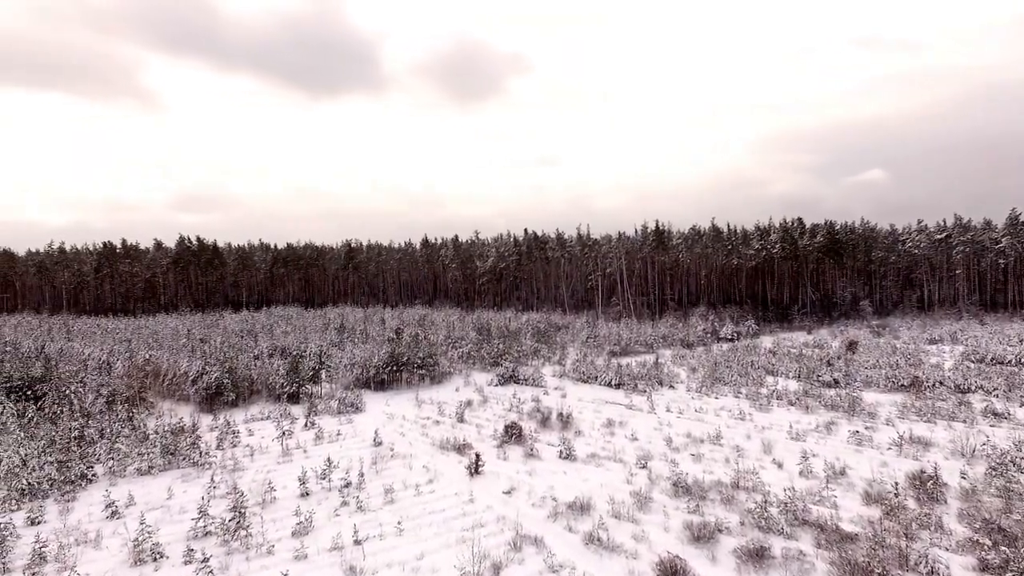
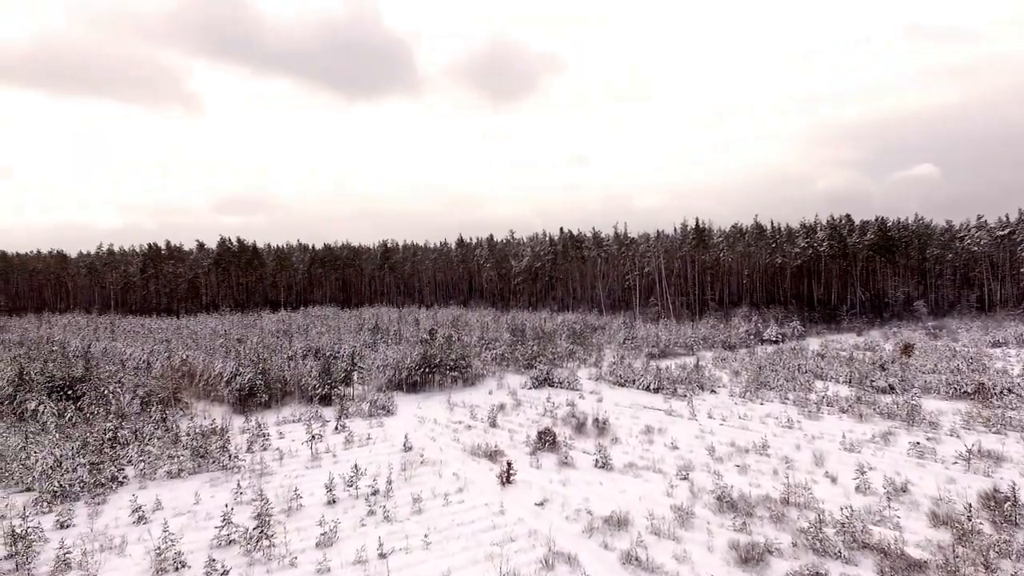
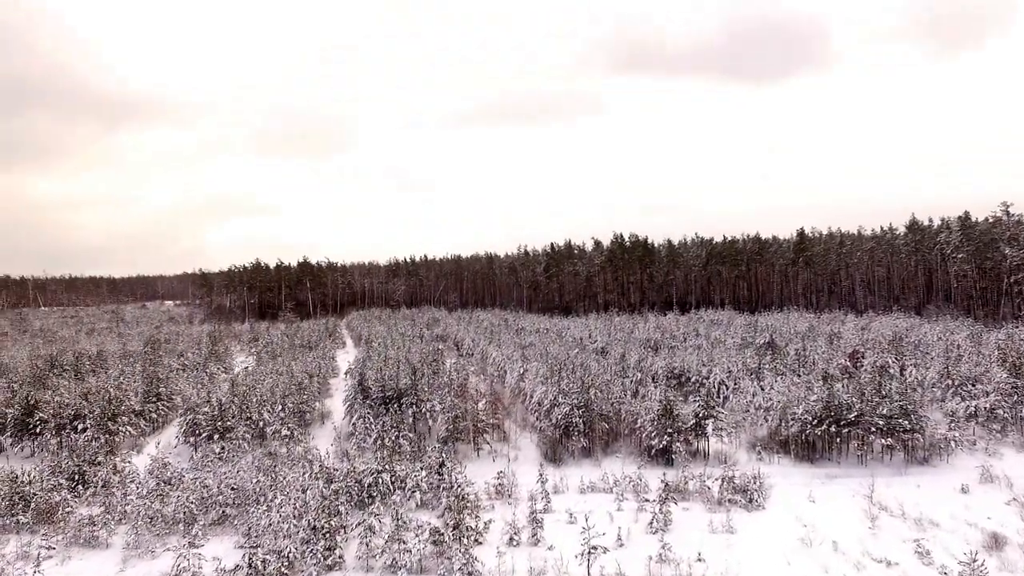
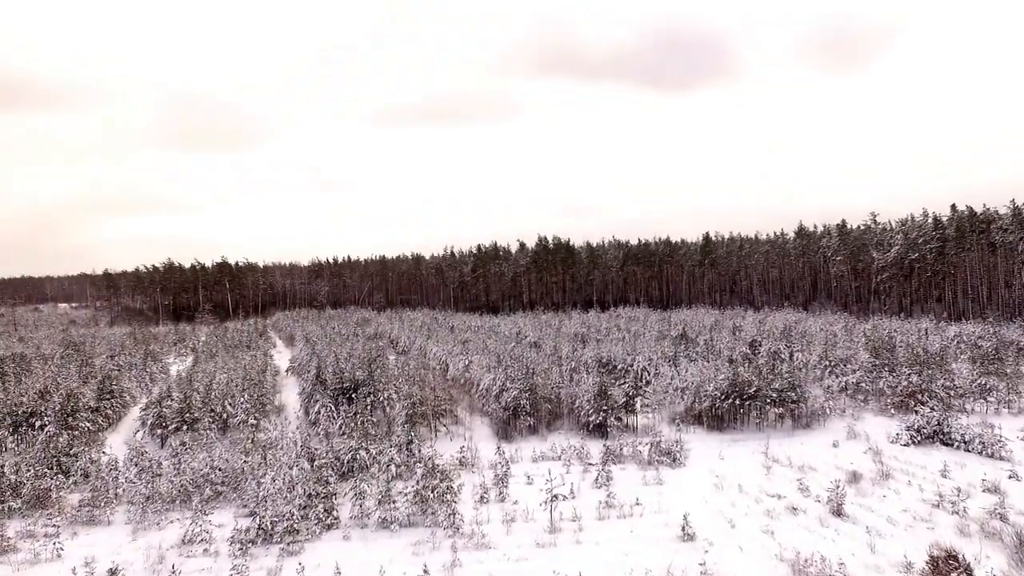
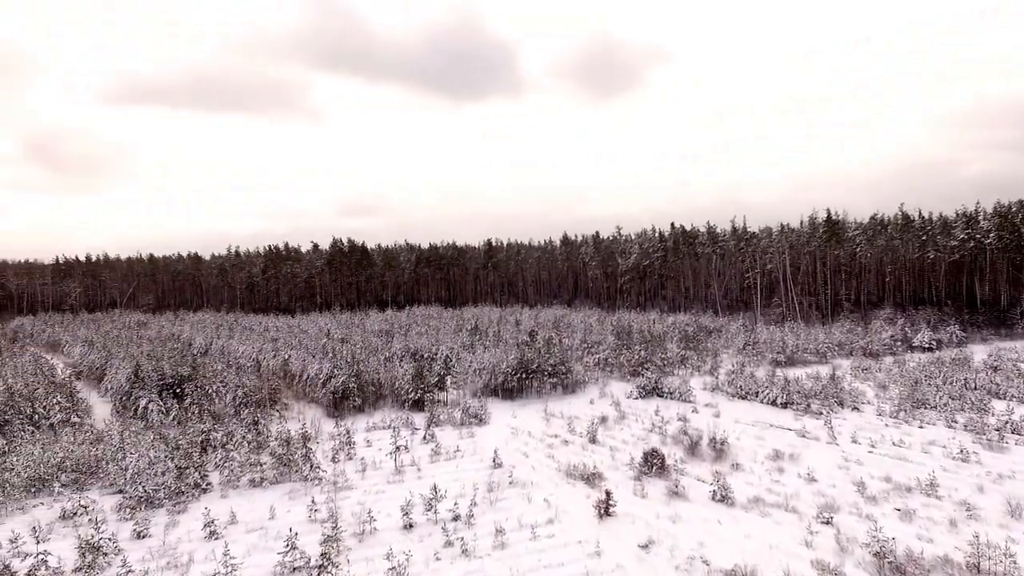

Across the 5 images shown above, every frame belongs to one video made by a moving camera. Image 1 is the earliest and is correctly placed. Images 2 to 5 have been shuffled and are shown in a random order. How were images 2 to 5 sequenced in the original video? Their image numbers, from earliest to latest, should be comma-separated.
2, 5, 4, 3
